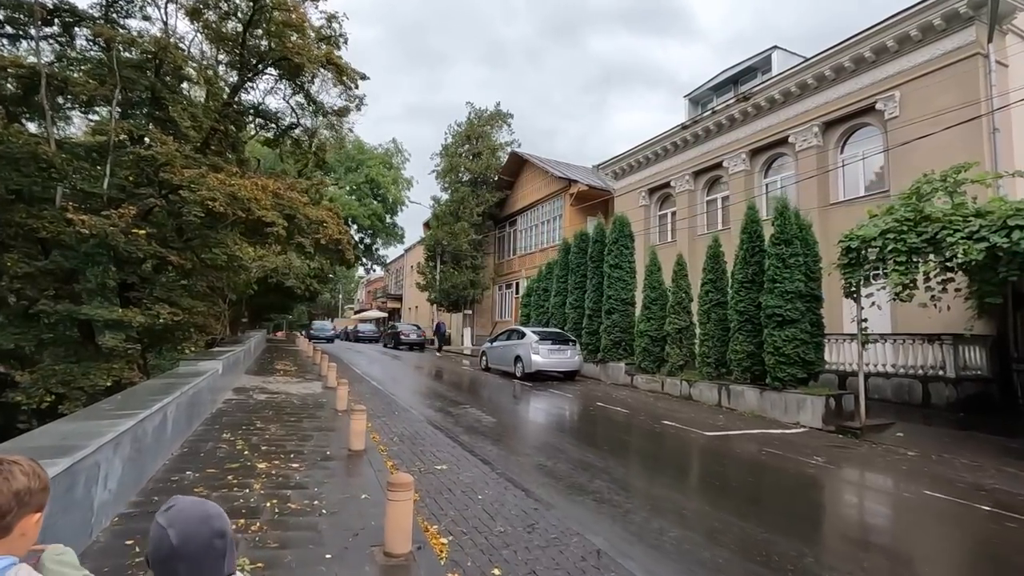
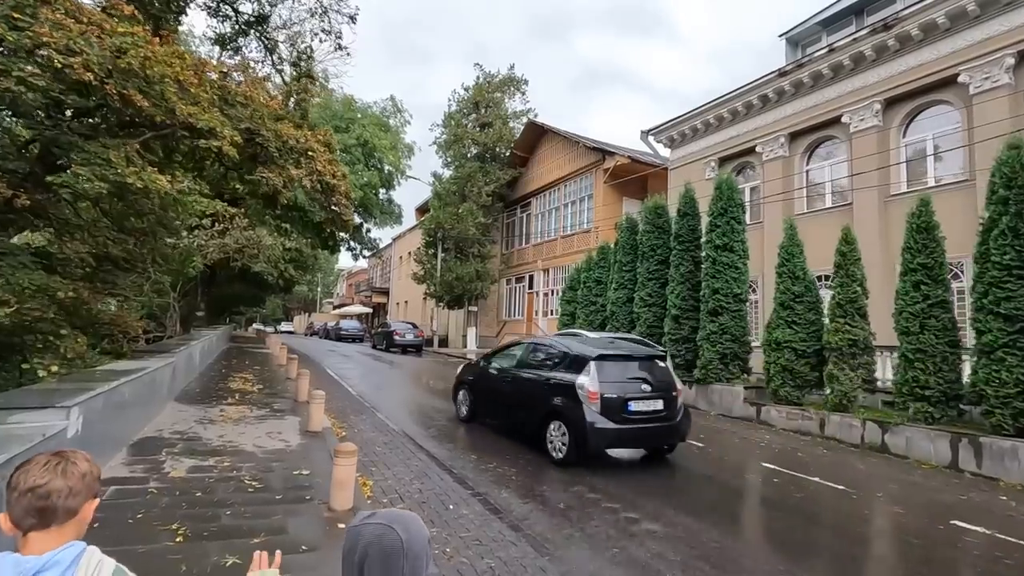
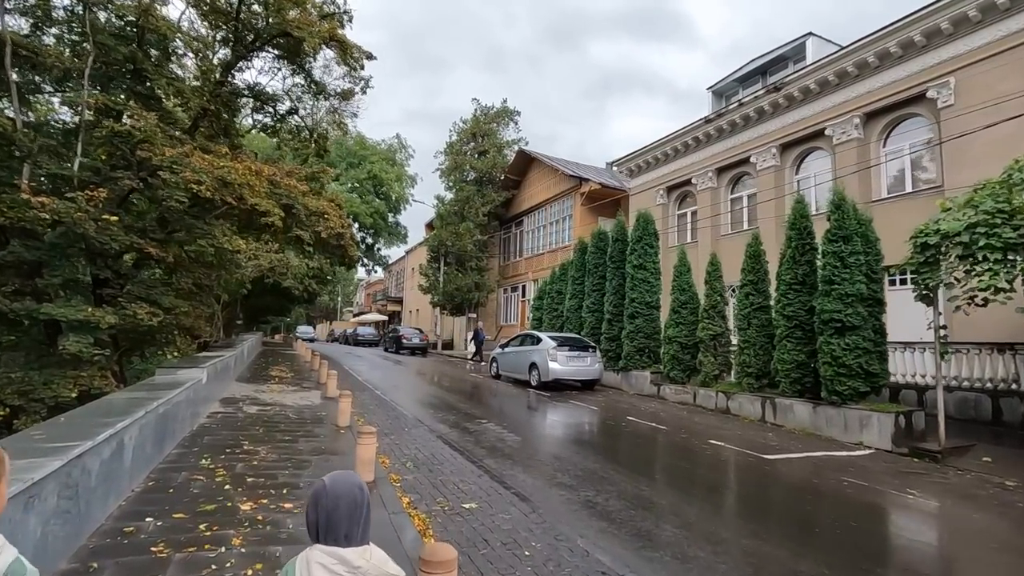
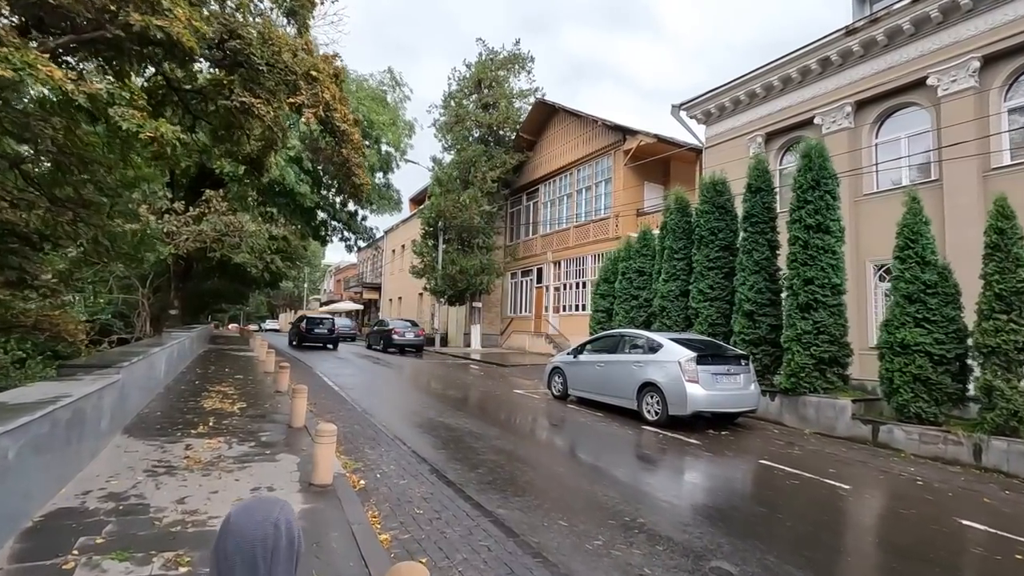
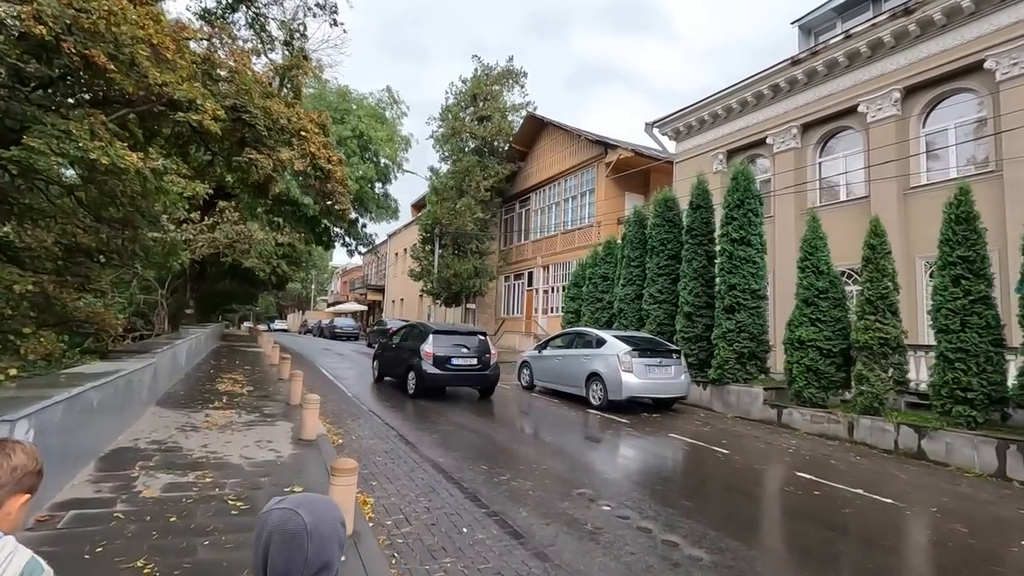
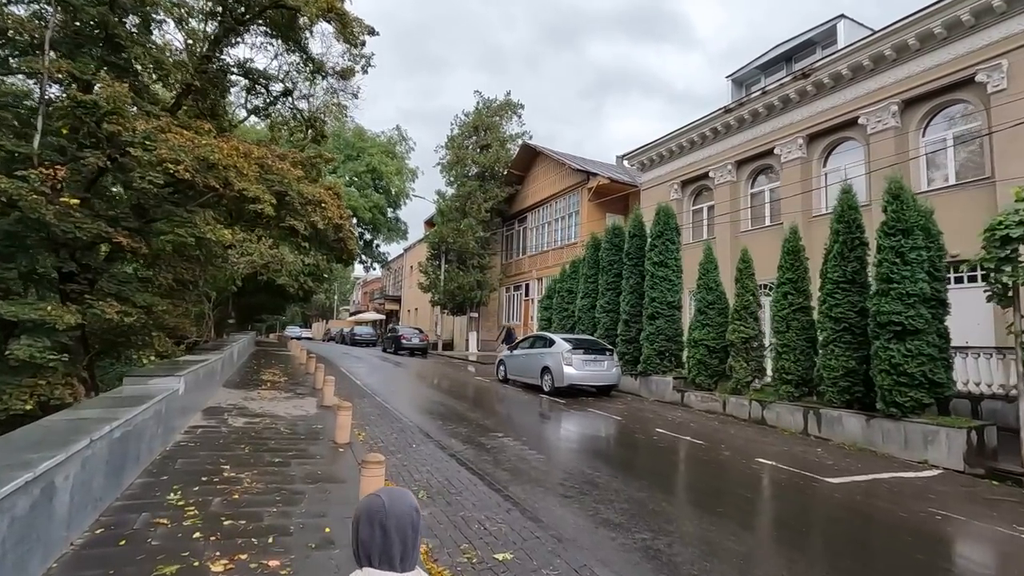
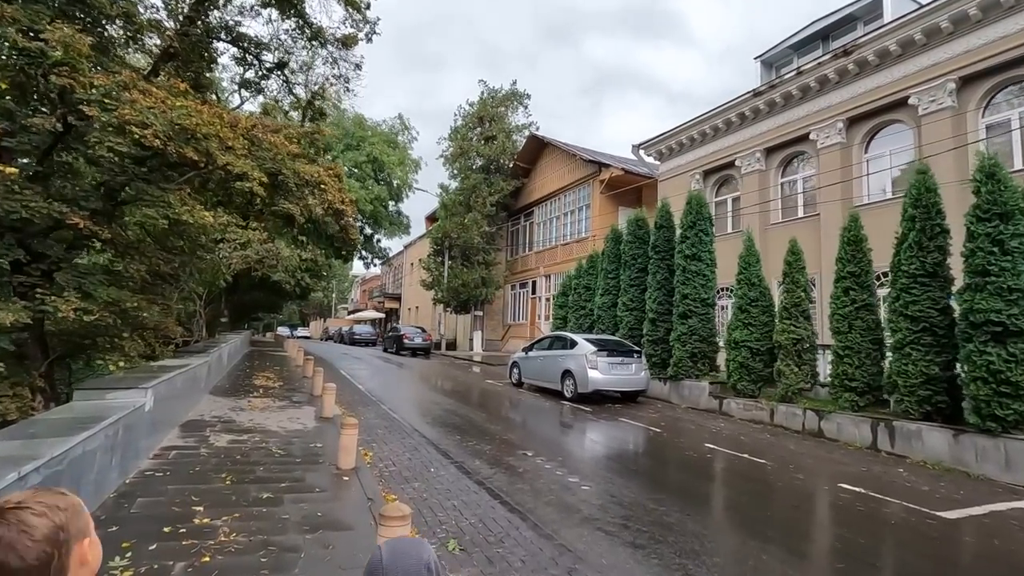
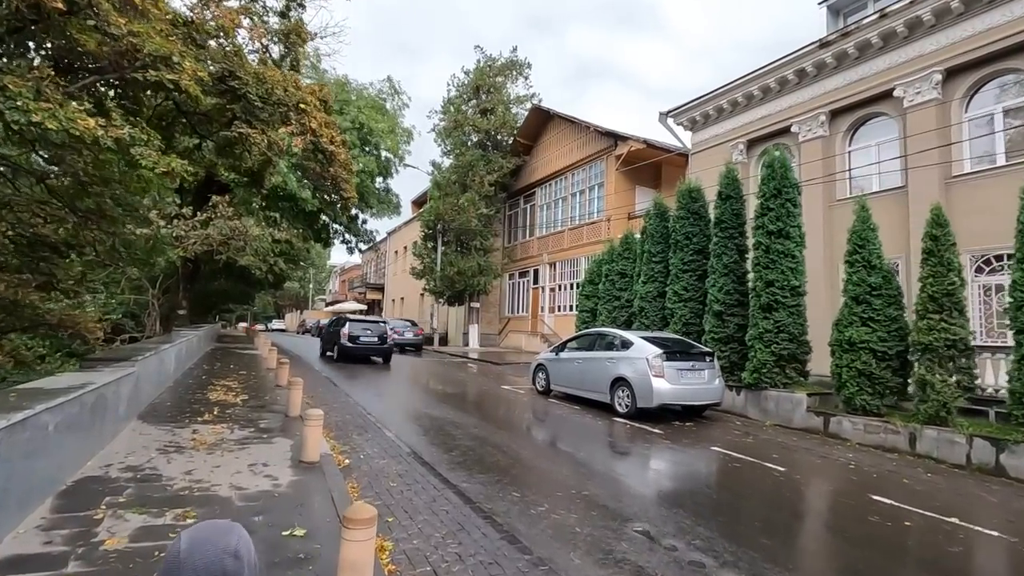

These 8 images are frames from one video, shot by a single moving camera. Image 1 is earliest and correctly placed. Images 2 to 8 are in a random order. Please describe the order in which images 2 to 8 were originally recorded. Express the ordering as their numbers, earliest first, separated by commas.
3, 6, 7, 2, 5, 8, 4
